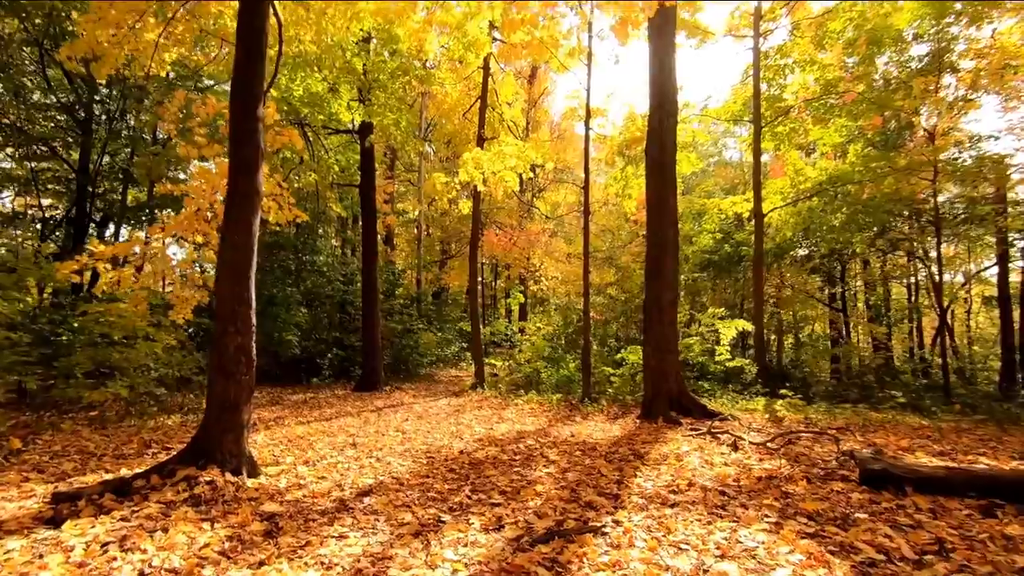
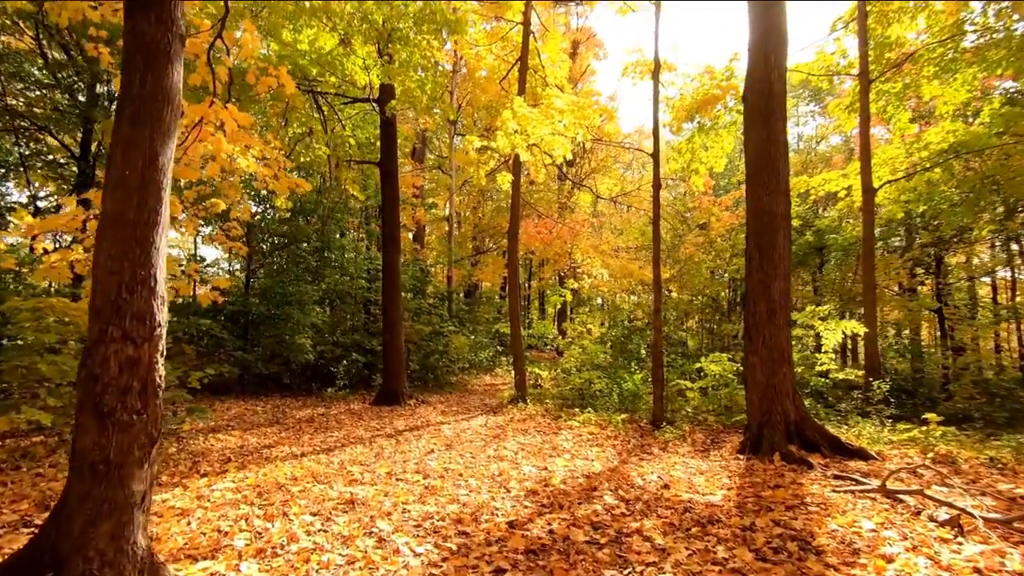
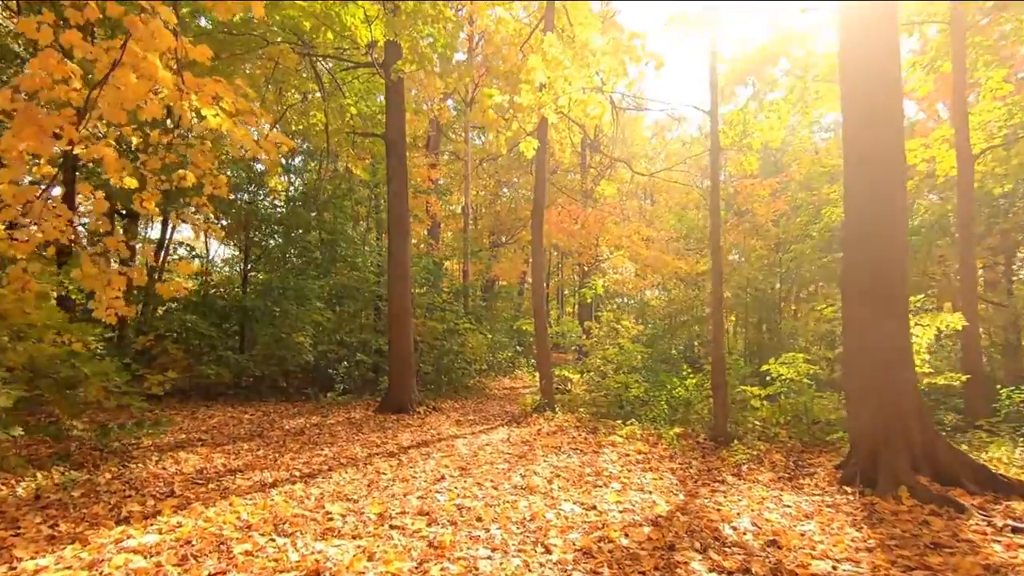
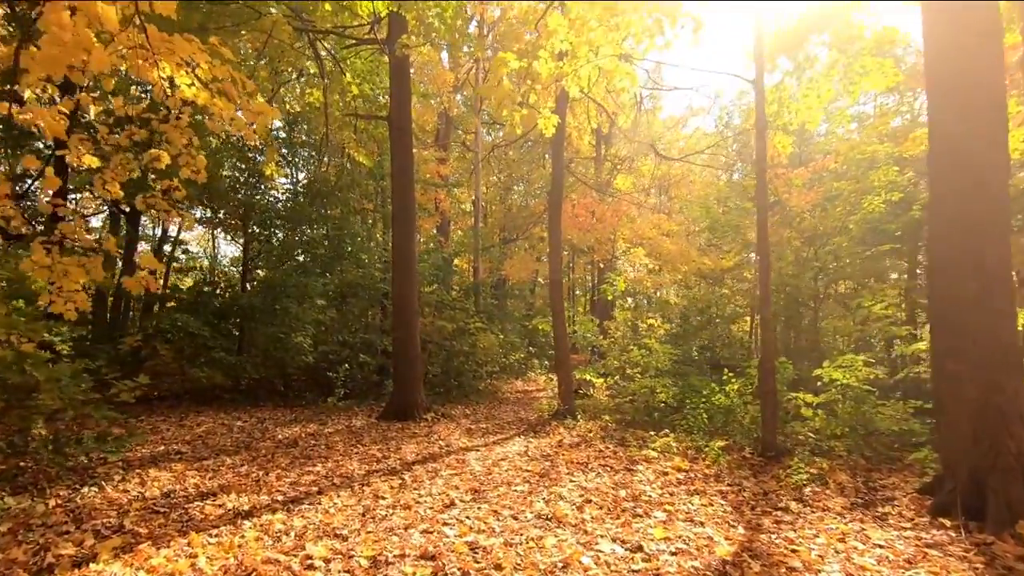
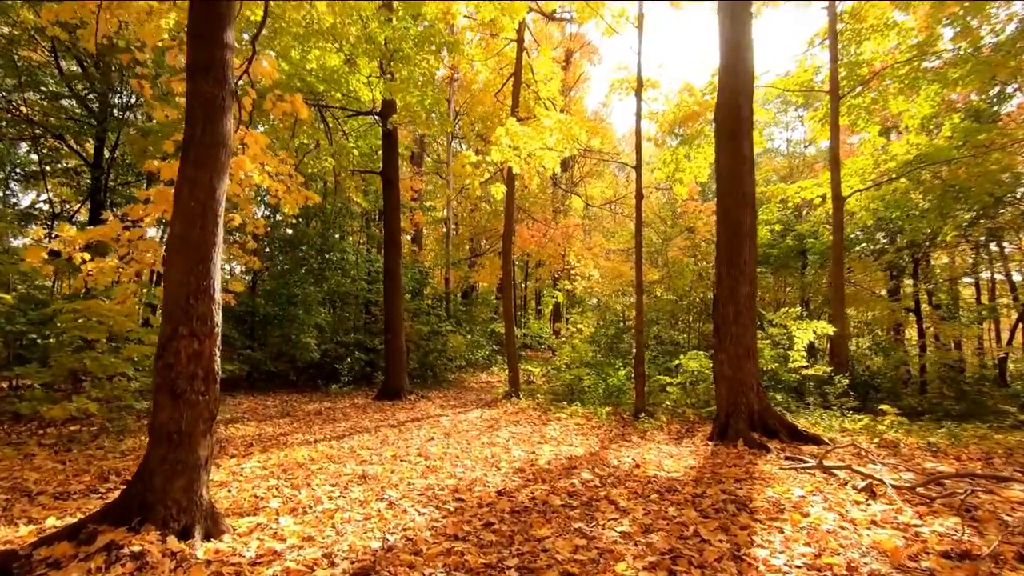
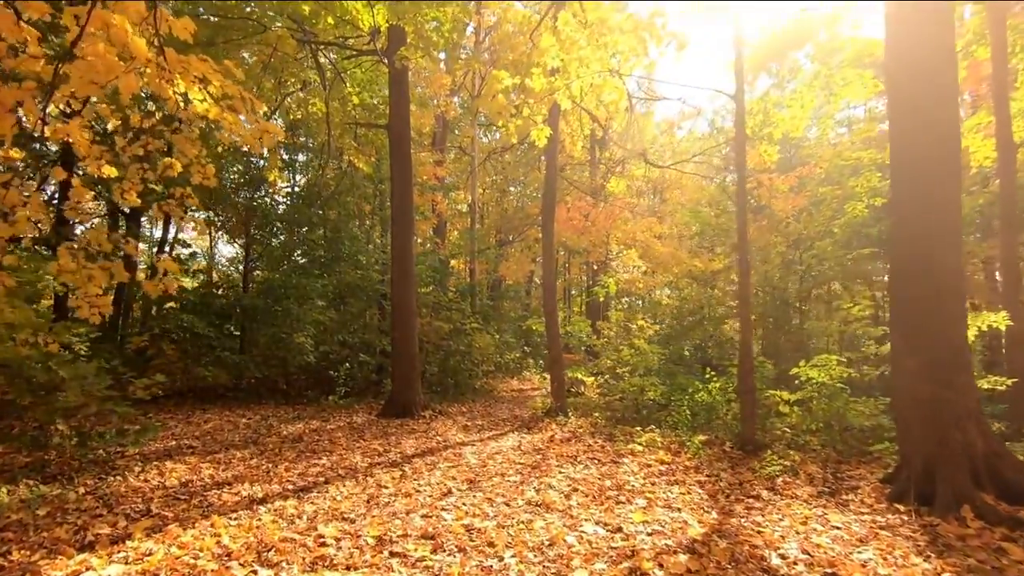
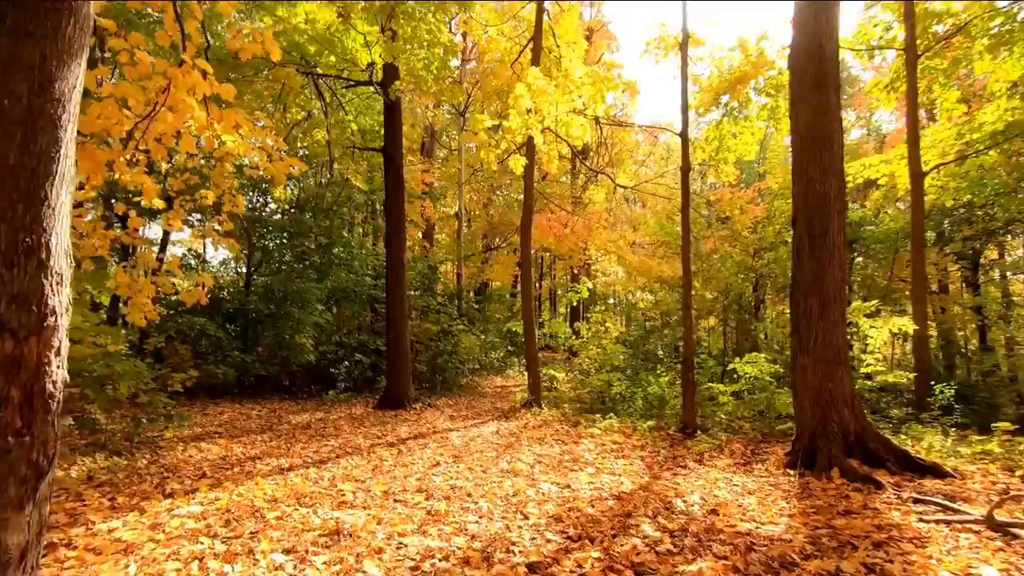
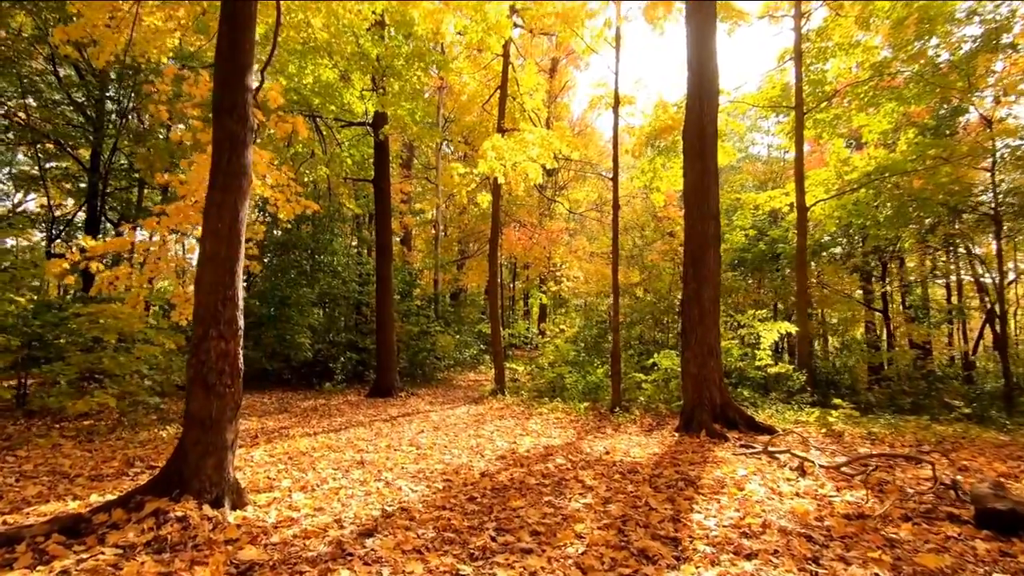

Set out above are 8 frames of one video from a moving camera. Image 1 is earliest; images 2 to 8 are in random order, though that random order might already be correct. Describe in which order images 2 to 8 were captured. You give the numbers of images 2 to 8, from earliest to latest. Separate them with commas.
8, 5, 2, 7, 3, 6, 4
